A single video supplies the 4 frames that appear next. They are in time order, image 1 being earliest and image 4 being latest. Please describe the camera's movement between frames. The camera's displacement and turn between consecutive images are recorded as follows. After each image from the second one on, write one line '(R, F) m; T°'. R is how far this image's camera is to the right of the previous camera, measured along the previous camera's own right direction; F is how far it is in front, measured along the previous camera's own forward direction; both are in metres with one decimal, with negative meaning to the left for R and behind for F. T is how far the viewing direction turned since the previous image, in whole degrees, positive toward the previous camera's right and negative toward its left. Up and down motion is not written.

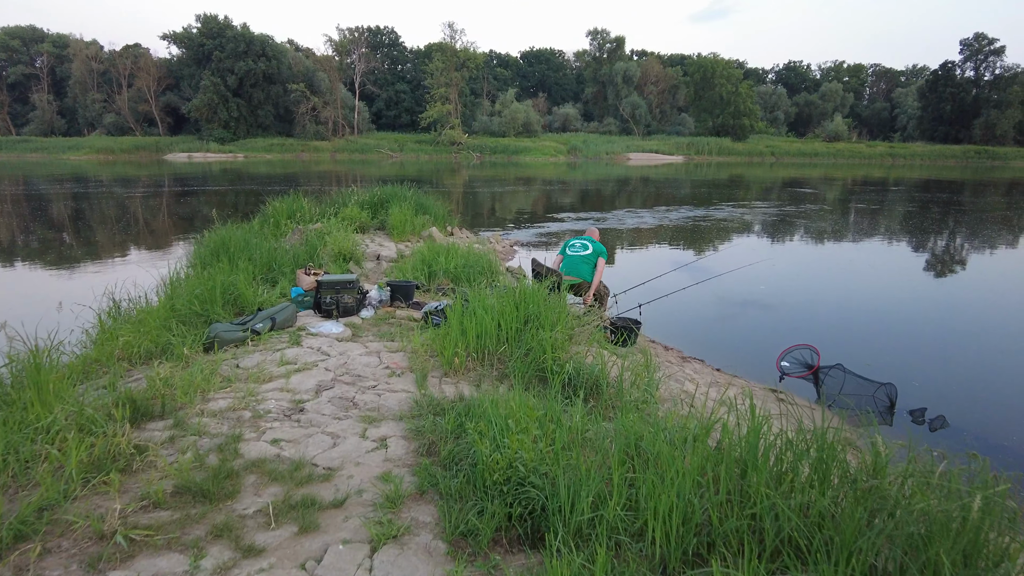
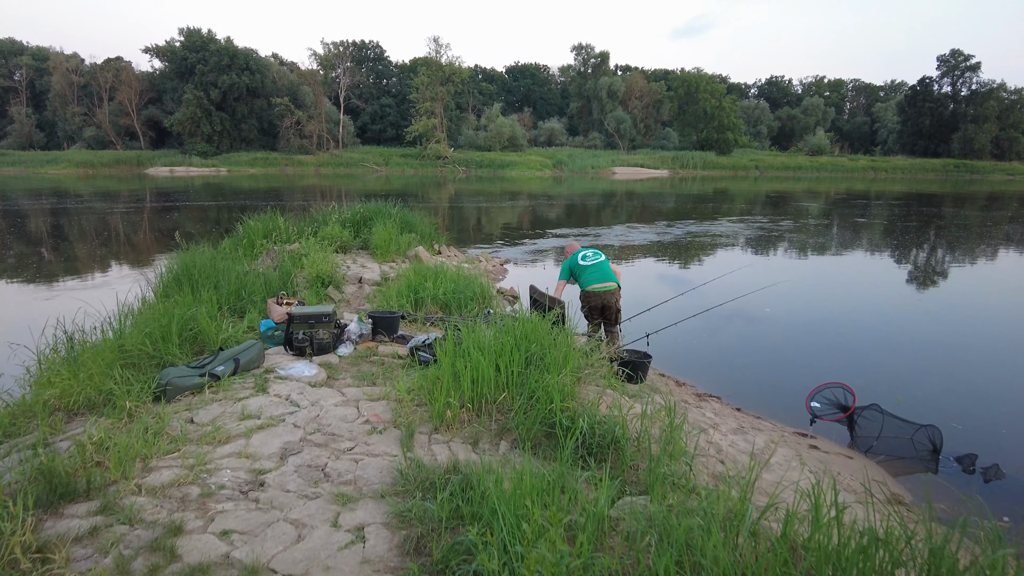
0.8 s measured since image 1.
(-0.1, +0.5) m; +1°
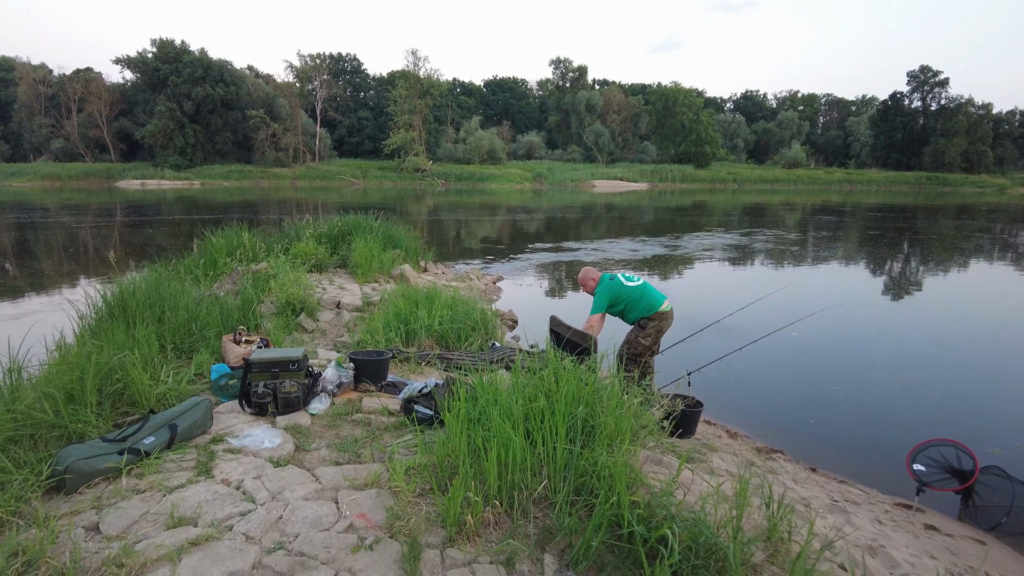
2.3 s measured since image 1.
(-0.2, +1.0) m; +2°
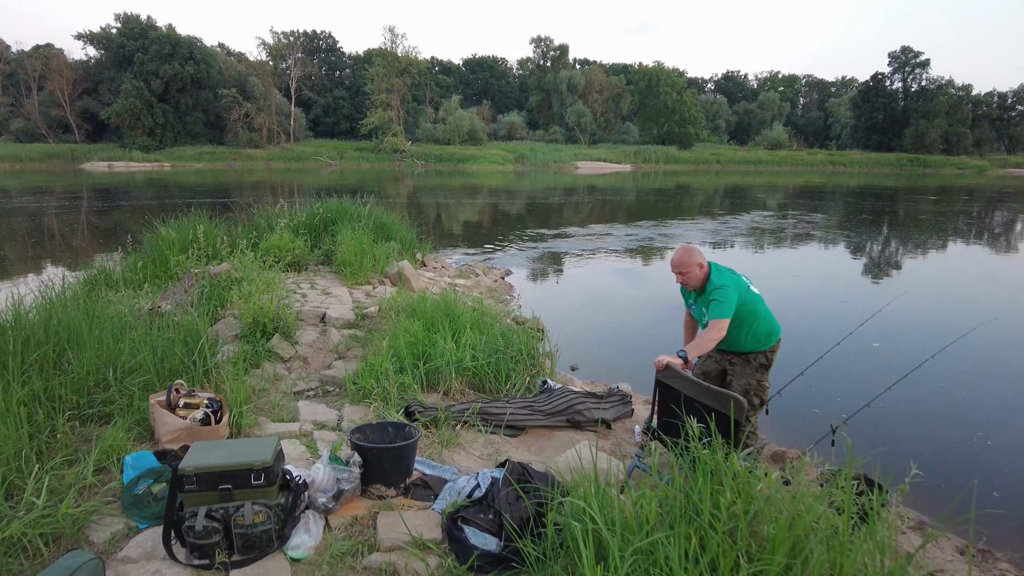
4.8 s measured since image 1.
(-0.5, +1.4) m; +2°
